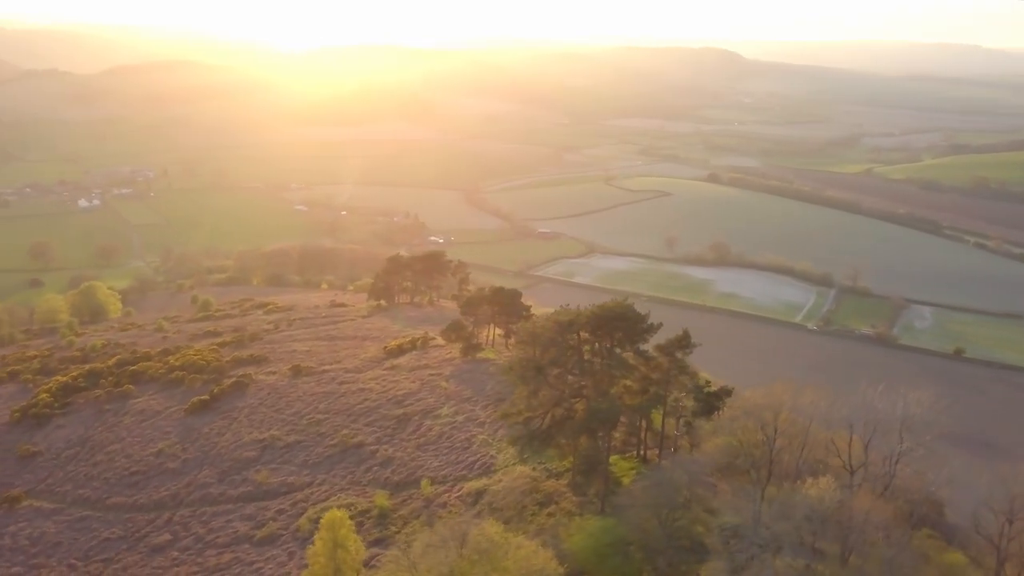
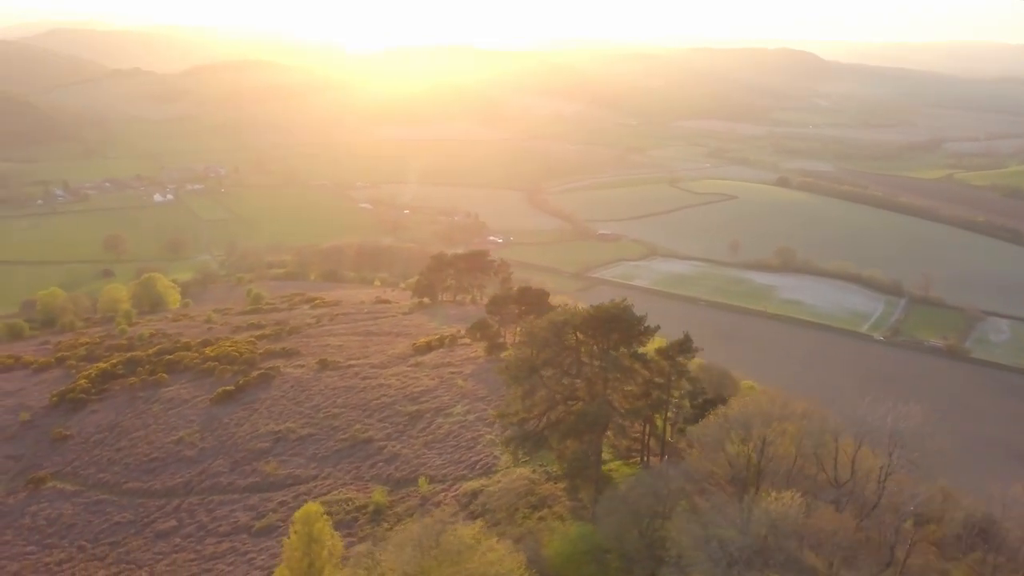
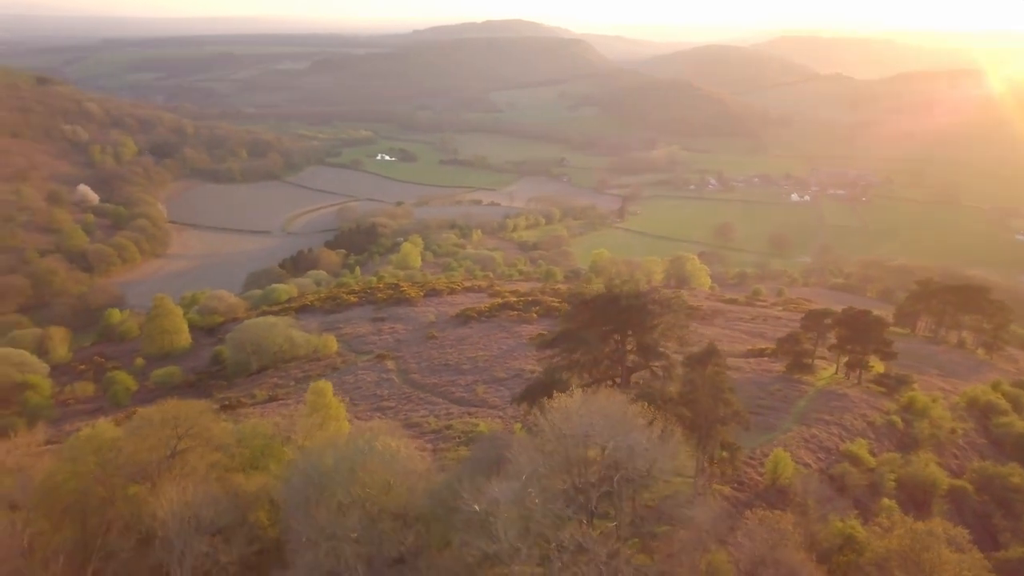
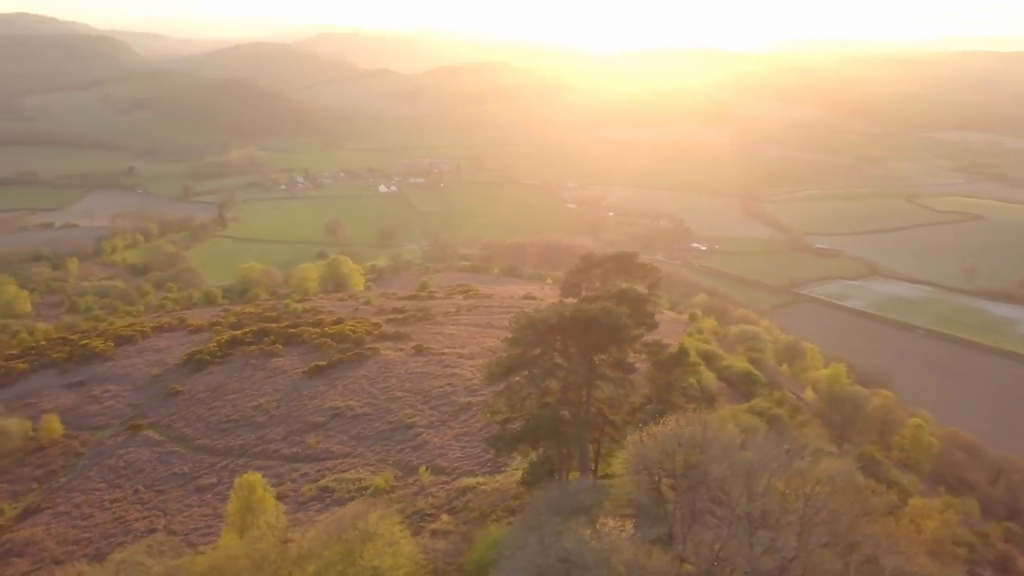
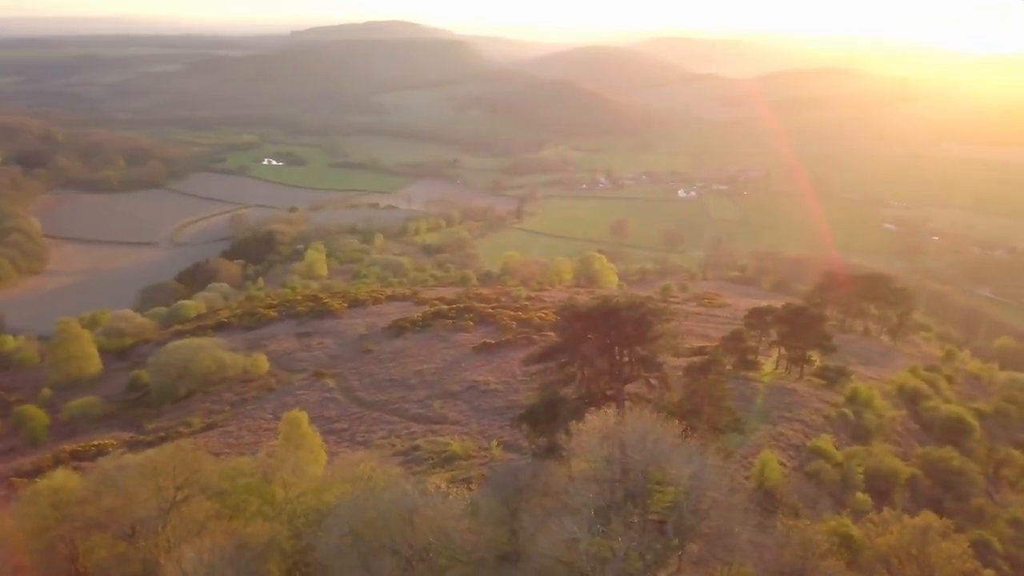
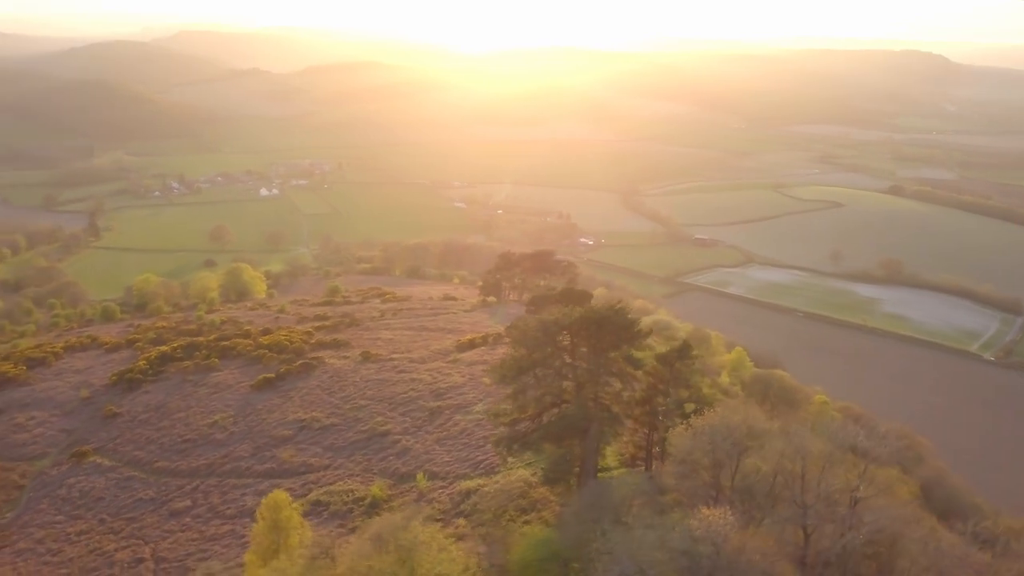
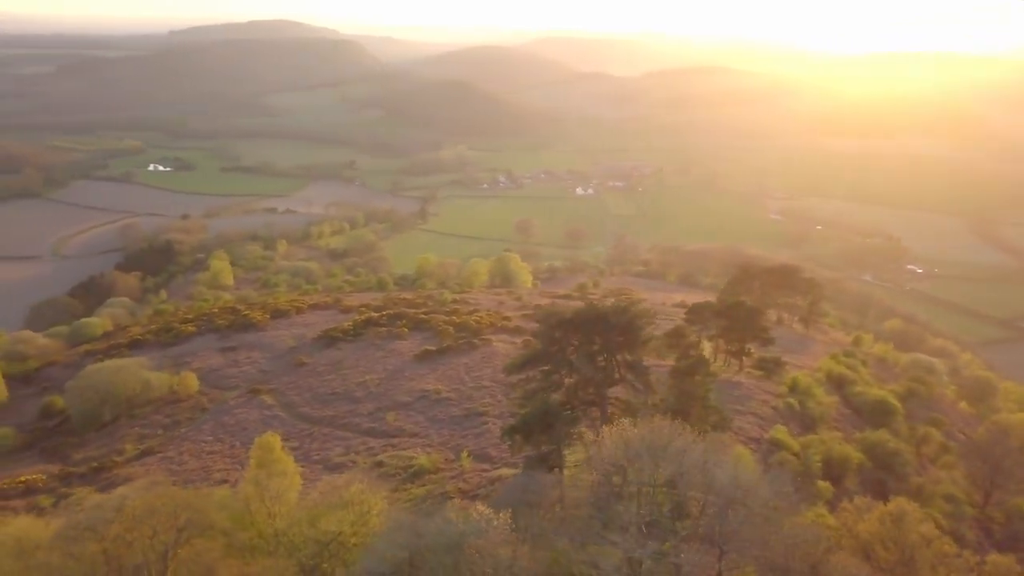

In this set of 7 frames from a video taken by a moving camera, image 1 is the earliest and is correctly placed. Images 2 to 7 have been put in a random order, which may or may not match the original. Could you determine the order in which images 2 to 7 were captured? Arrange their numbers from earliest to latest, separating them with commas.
2, 6, 4, 7, 5, 3
